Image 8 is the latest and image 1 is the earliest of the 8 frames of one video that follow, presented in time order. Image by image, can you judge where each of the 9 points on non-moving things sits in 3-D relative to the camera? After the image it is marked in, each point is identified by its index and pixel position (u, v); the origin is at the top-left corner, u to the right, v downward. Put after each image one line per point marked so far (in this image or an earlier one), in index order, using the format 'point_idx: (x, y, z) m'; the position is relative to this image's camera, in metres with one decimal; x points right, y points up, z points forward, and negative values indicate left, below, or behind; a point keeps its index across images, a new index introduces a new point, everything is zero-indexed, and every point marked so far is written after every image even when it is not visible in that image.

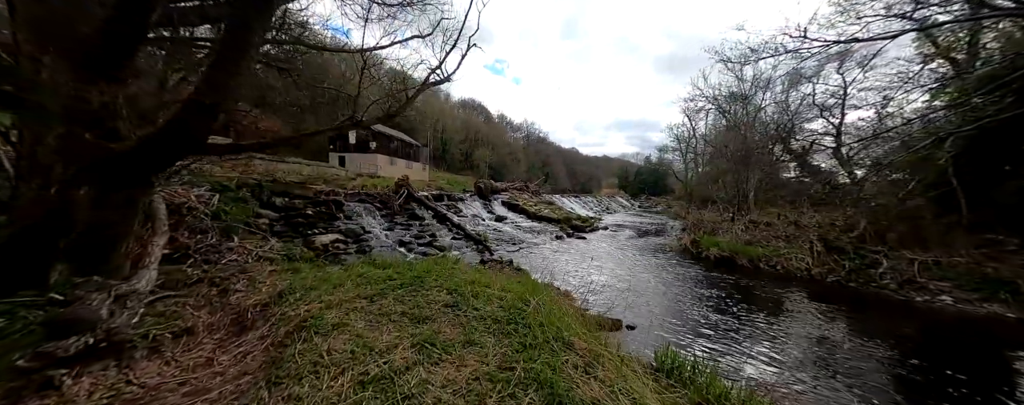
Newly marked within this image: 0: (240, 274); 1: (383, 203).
0: (-4.1, -1.1, +4.3) m
1: (-5.3, -0.1, +11.5) m
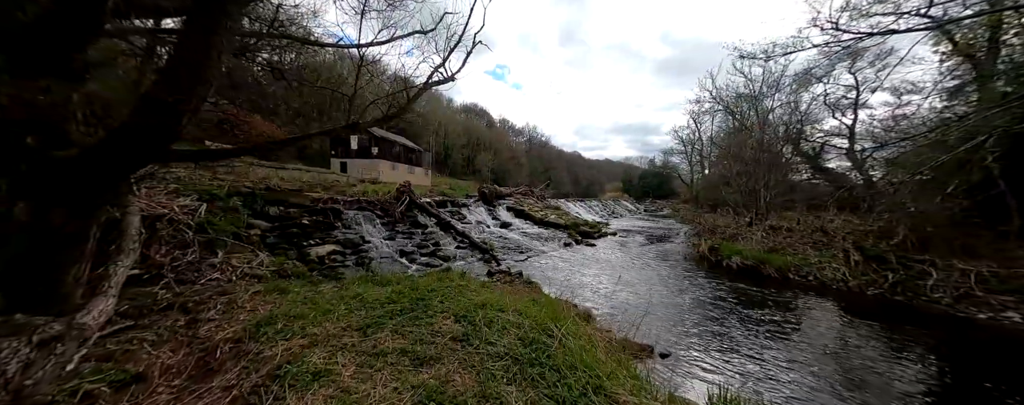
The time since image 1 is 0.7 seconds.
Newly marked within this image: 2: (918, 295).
0: (-3.9, -1.3, +3.7) m
1: (-5.1, -0.3, +11.0) m
2: (+8.9, -2.0, +6.2) m
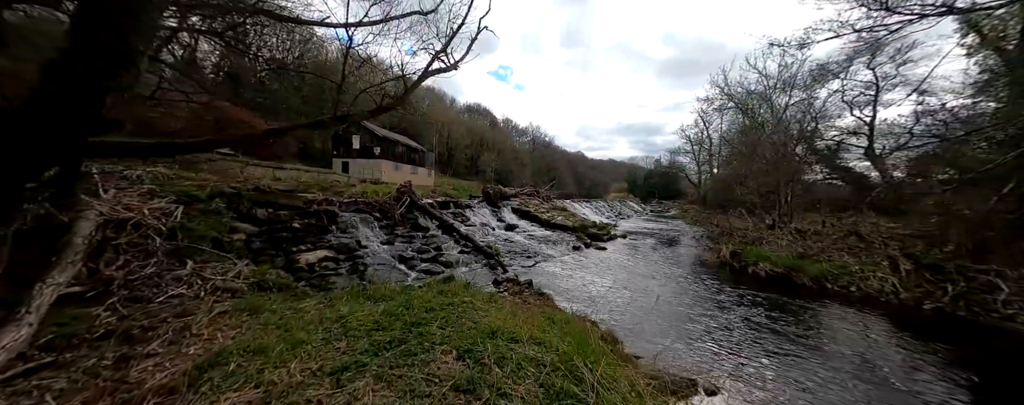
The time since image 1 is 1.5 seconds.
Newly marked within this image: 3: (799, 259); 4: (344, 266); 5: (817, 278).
0: (-3.7, -1.3, +3.1) m
1: (-4.8, -0.4, +10.4) m
2: (+9.1, -2.1, +5.4) m
3: (+8.4, -1.7, +8.2) m
4: (-4.1, -1.6, +6.8) m
5: (+8.0, -2.0, +7.3) m
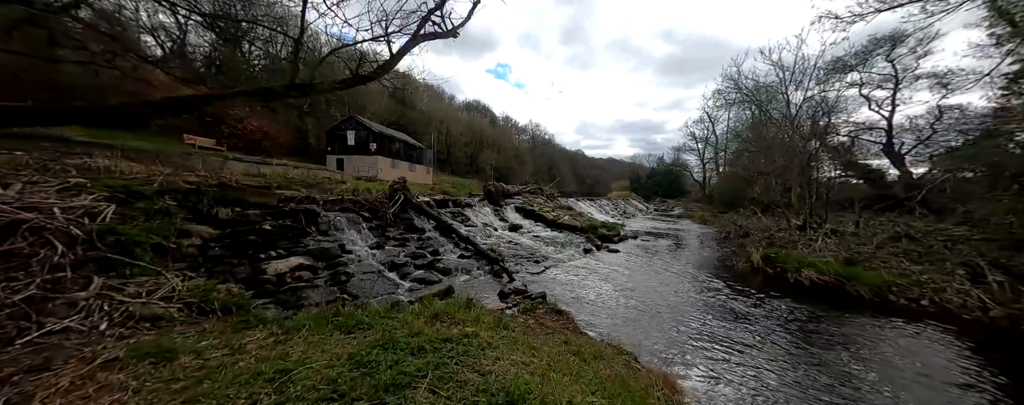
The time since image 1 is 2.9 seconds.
0: (-3.5, -1.3, +2.0) m
1: (-4.6, -0.3, +9.3) m
2: (+9.3, -2.0, +4.4) m
3: (+8.6, -1.6, +7.2) m
4: (-3.9, -1.5, +5.8) m
5: (+8.1, -2.0, +6.3) m
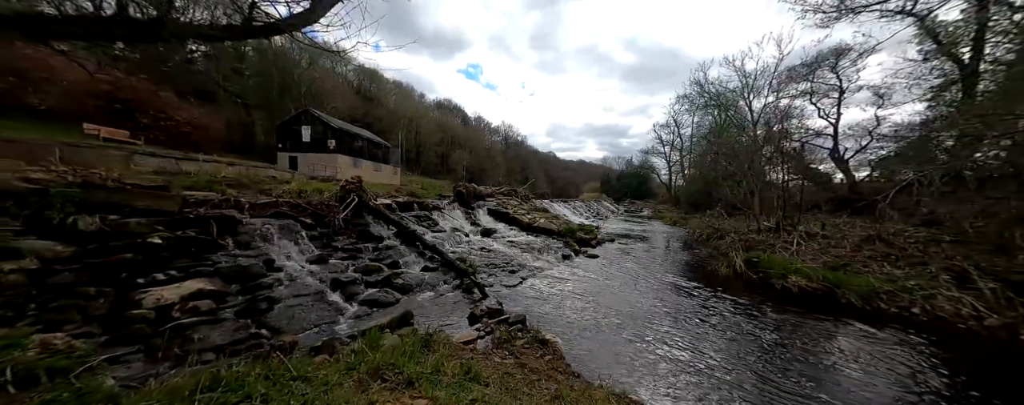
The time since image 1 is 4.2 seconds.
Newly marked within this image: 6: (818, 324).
0: (-3.6, -1.3, +0.7) m
1: (-5.4, -0.4, +7.8) m
2: (+8.9, -2.1, +4.2) m
3: (+7.9, -1.7, +7.0) m
4: (-4.4, -1.6, +4.3) m
5: (+7.6, -2.0, +6.0) m
6: (+6.1, -2.4, +5.6) m
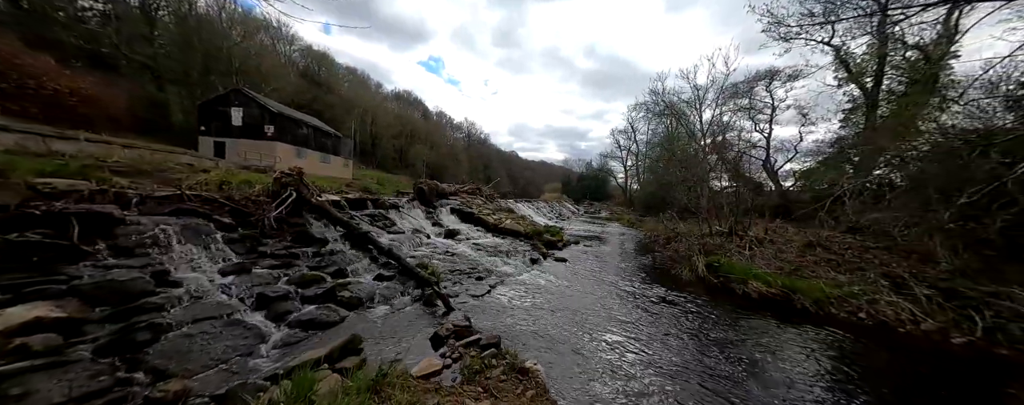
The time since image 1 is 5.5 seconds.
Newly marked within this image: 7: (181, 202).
0: (-3.4, -1.3, -0.4) m
1: (-6.2, -0.3, +6.4) m
2: (+8.5, -2.3, +4.8) m
3: (+7.2, -1.9, +7.4) m
4: (-4.7, -1.5, +3.1) m
5: (+6.9, -2.2, +6.4) m
6: (+5.5, -2.6, +5.8) m
7: (-6.8, +0.1, +5.8) m
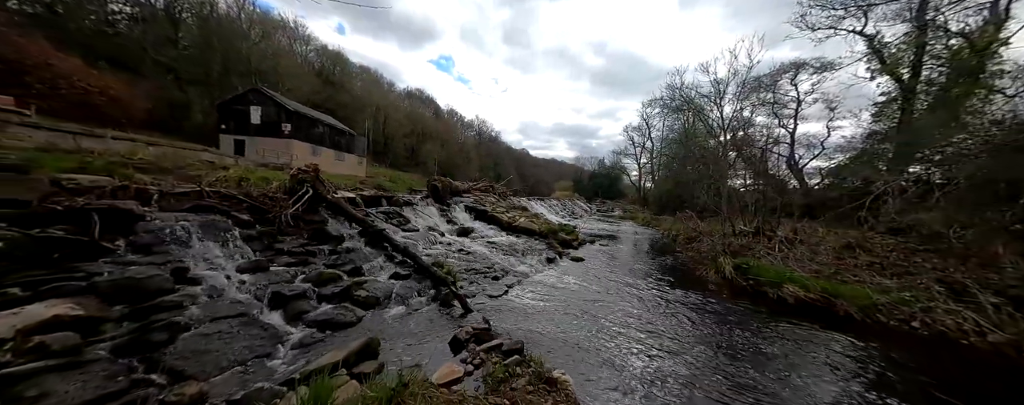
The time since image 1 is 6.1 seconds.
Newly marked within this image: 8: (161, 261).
0: (-3.3, -1.3, -0.6) m
1: (-5.7, -0.2, +6.4) m
2: (+8.9, -2.3, +4.2) m
3: (+7.6, -1.9, +6.9) m
4: (-4.4, -1.5, +3.0) m
5: (+7.3, -2.2, +5.9) m
6: (+5.9, -2.5, +5.4) m
7: (-6.4, +0.1, +5.8) m
8: (-5.4, -0.9, +4.3) m
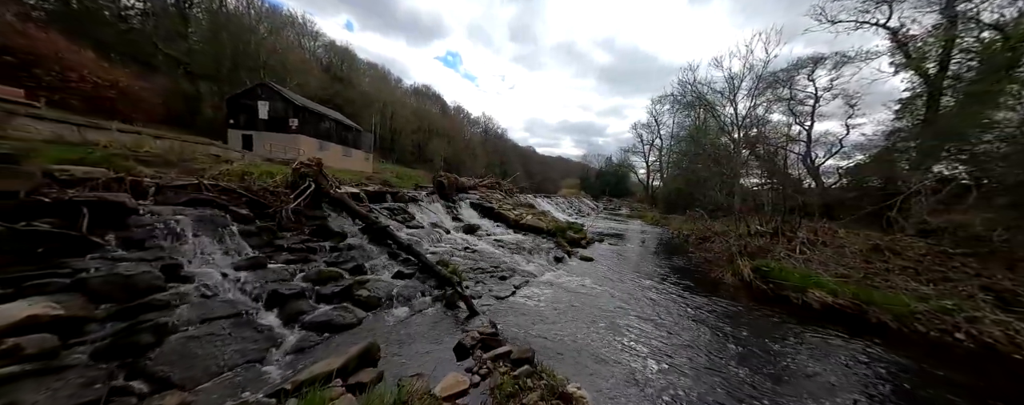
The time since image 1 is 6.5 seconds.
0: (-3.2, -1.3, -0.8) m
1: (-5.5, -0.1, +6.2) m
2: (+9.0, -2.4, +3.8) m
3: (+7.8, -1.9, +6.4) m
4: (-4.3, -1.4, +2.8) m
5: (+7.5, -2.2, +5.5) m
6: (+6.1, -2.5, +5.0) m
7: (-6.2, +0.3, +5.7) m
8: (-5.2, -0.8, +4.1) m
